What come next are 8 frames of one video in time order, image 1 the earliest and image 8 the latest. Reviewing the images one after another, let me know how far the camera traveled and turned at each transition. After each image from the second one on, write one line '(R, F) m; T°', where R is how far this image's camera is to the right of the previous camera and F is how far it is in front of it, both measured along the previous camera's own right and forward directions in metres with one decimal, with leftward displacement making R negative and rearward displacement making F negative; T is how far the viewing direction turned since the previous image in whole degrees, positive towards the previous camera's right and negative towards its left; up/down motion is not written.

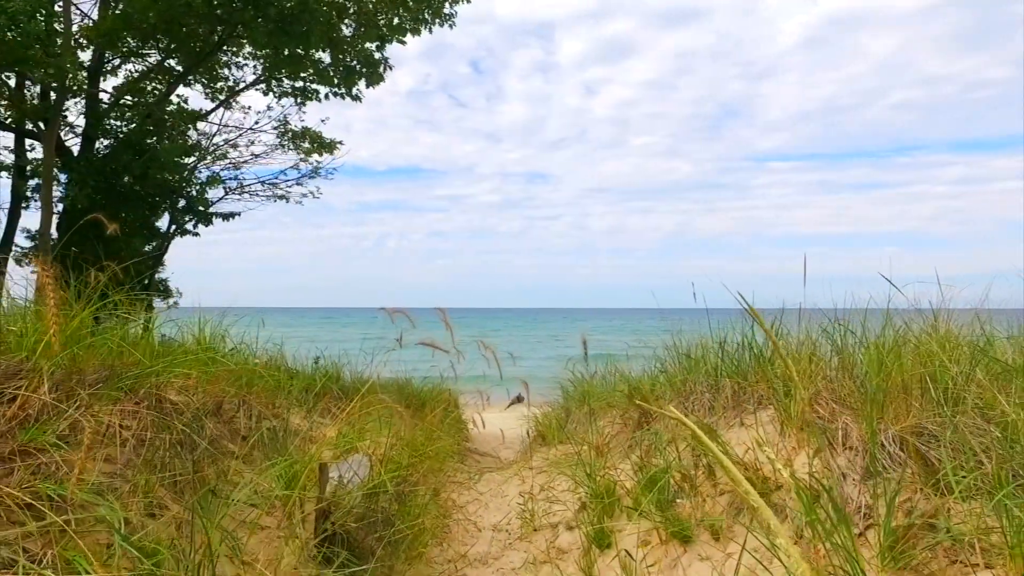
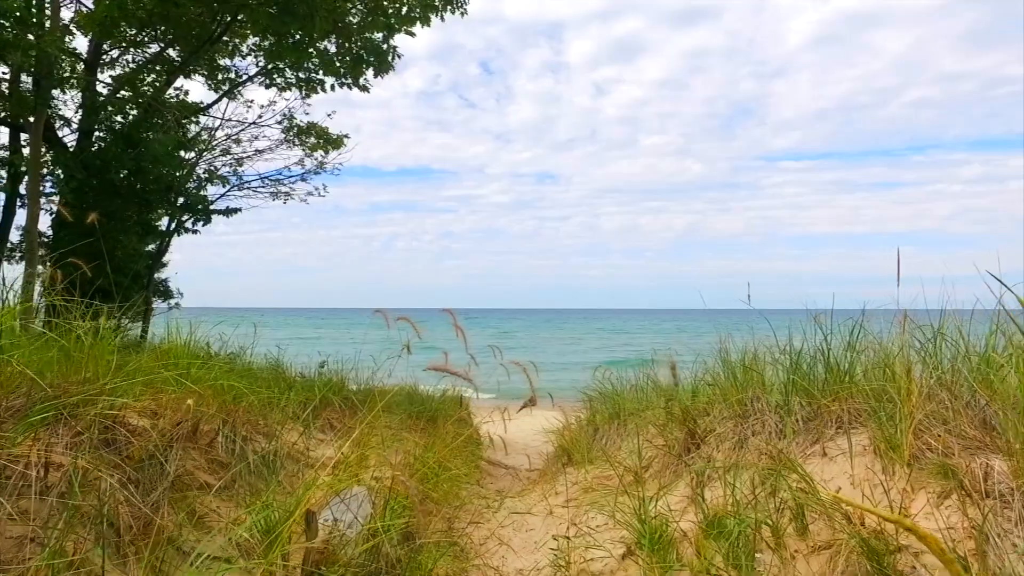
(-0.1, +0.6) m; -1°
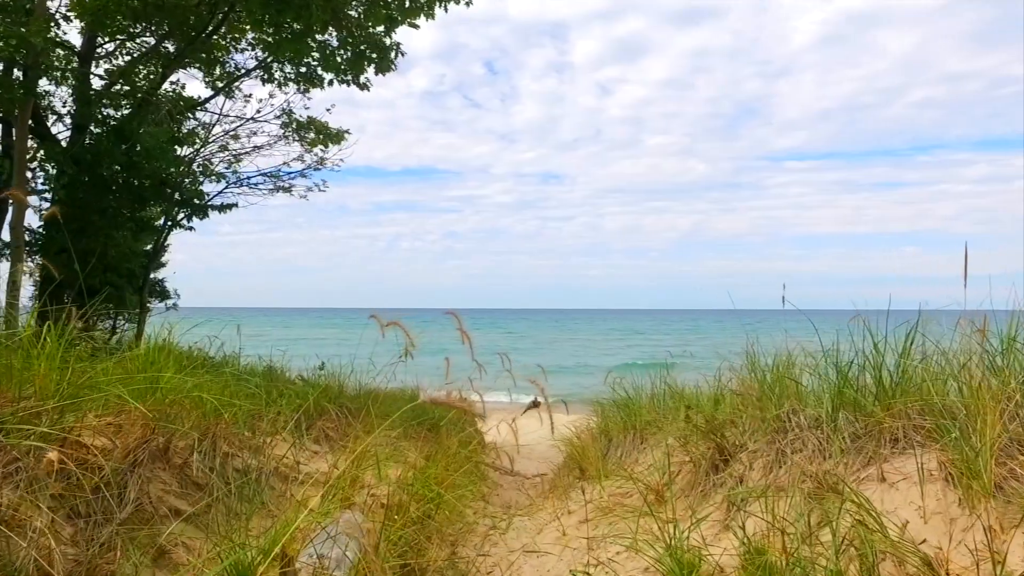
(0.0, +0.3) m; 0°
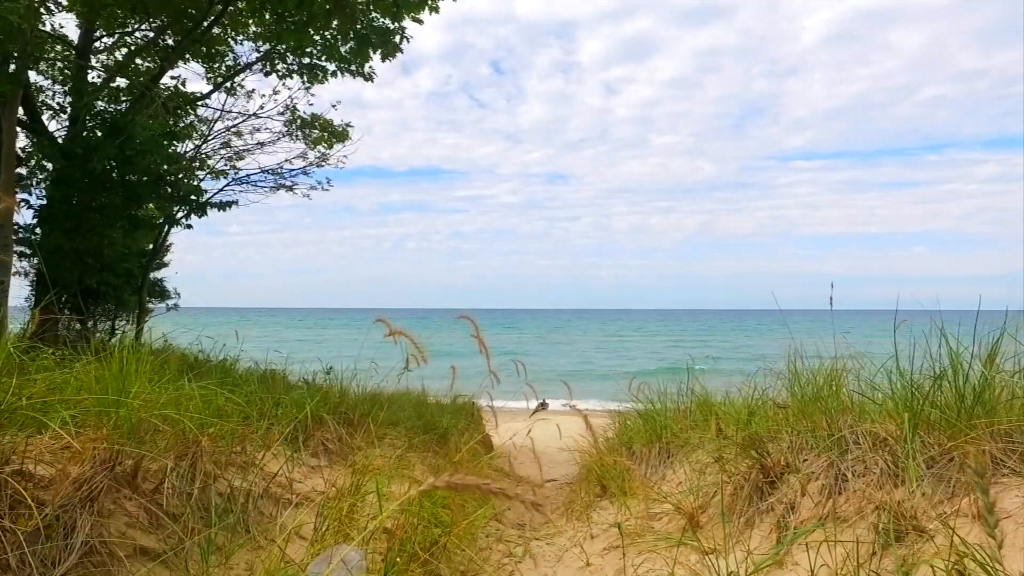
(-0.1, +0.4) m; -1°
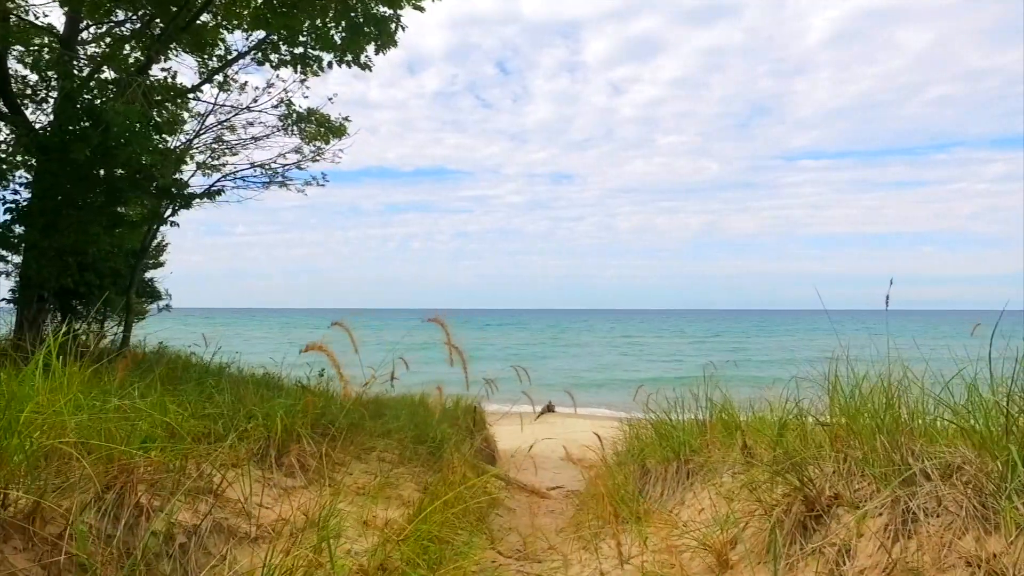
(0.0, +0.5) m; 0°
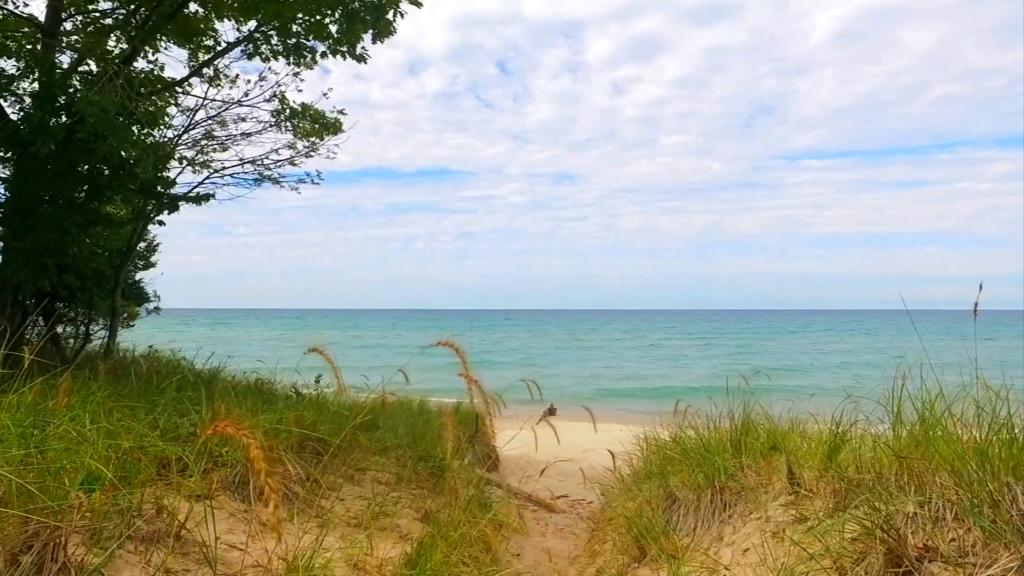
(-0.1, +0.4) m; 0°
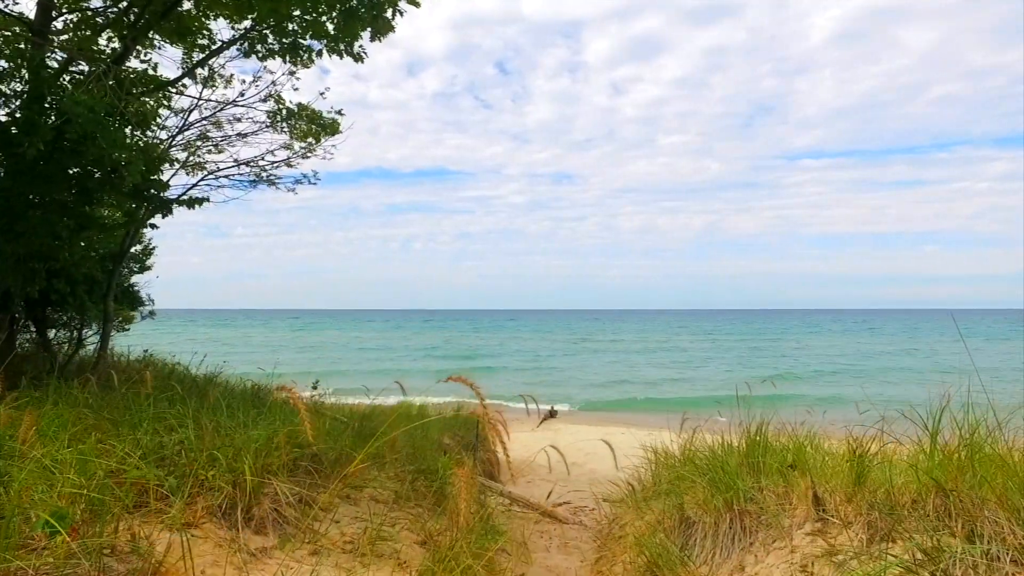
(0.0, +0.2) m; 0°
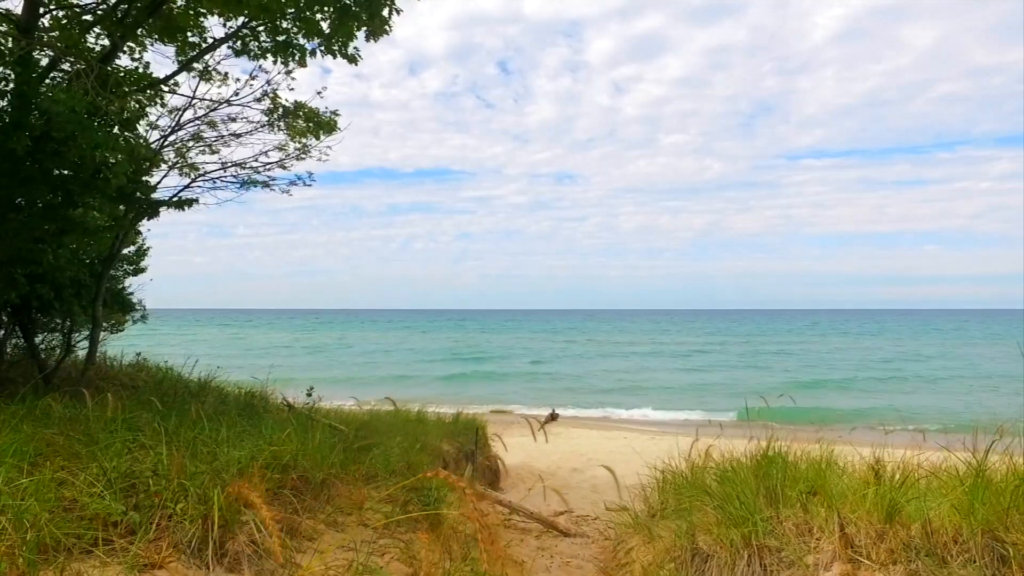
(0.0, +0.3) m; 0°
